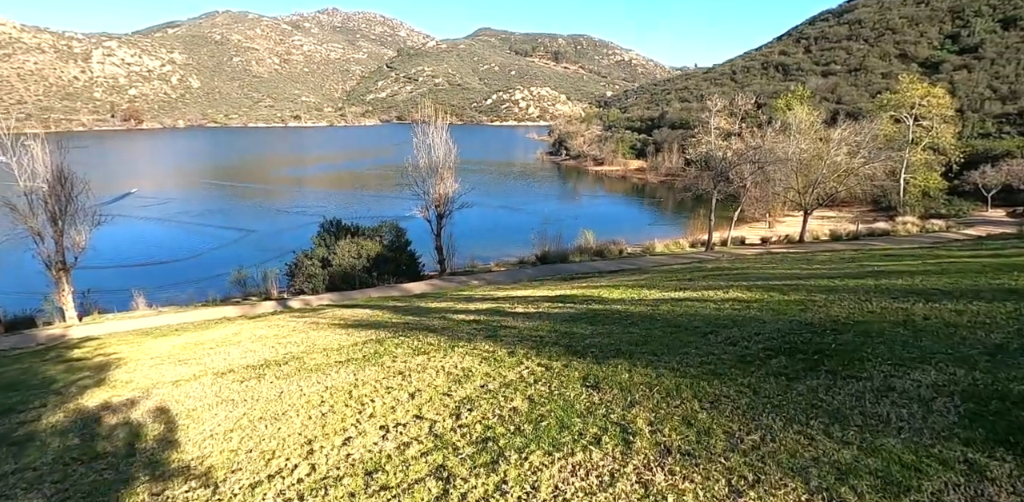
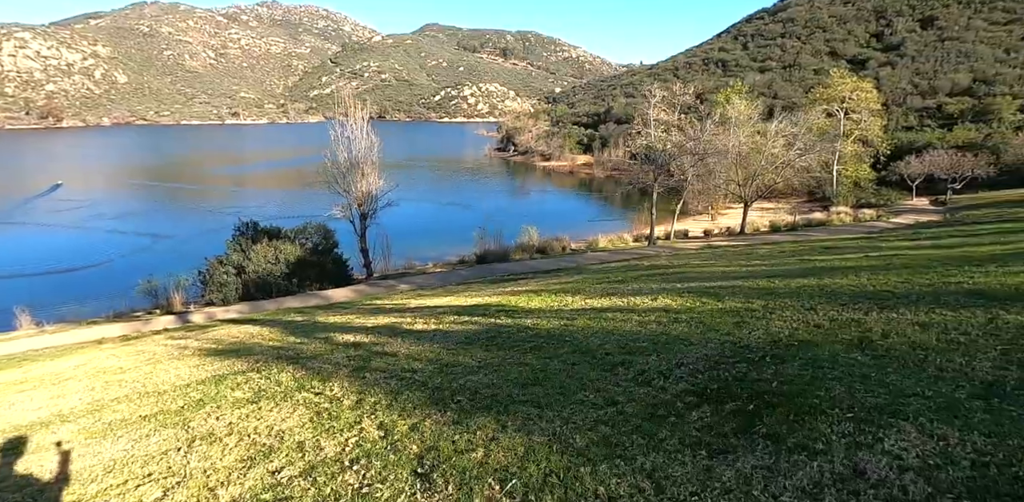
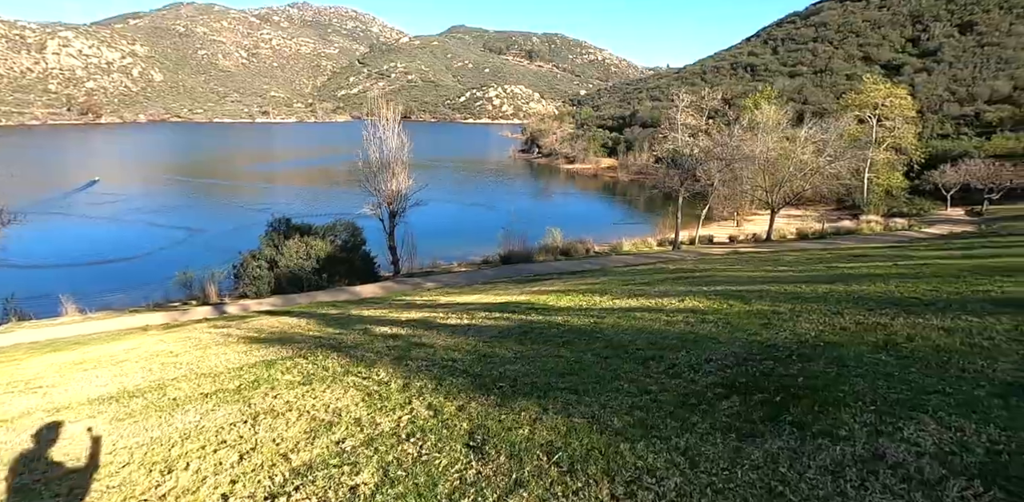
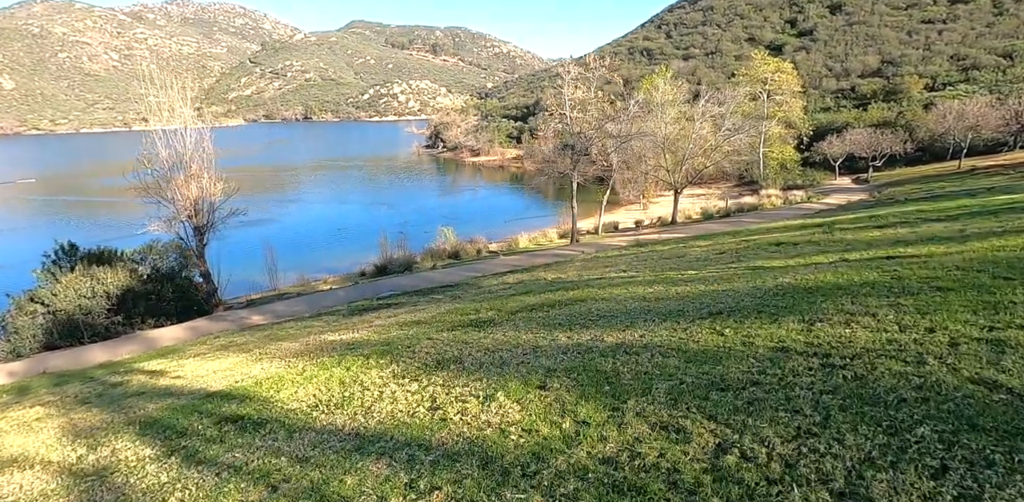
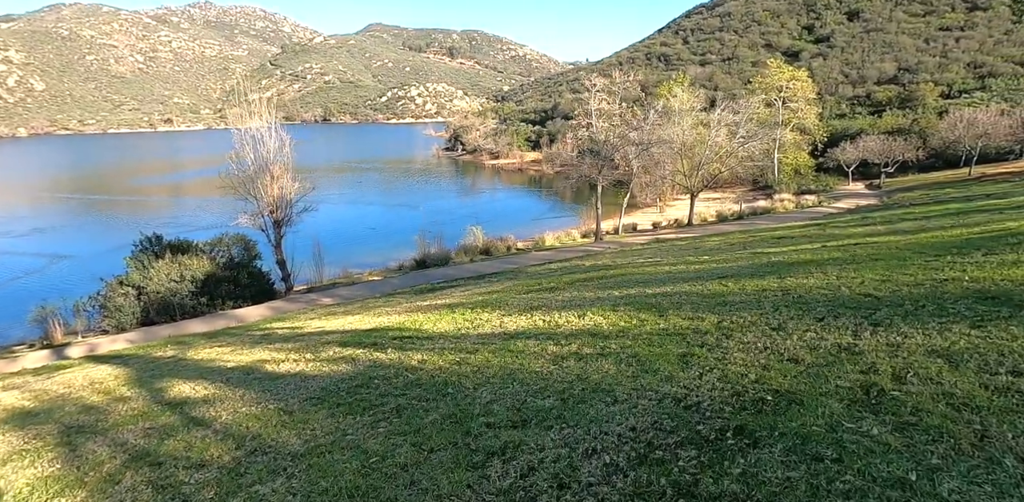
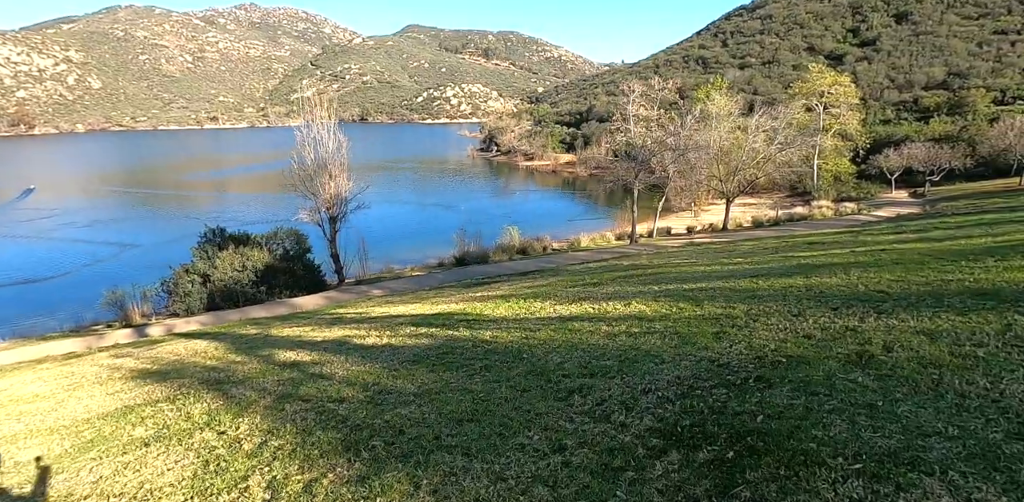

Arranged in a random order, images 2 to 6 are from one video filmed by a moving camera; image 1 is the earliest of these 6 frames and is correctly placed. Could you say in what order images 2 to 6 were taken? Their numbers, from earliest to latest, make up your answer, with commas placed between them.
3, 2, 6, 5, 4
